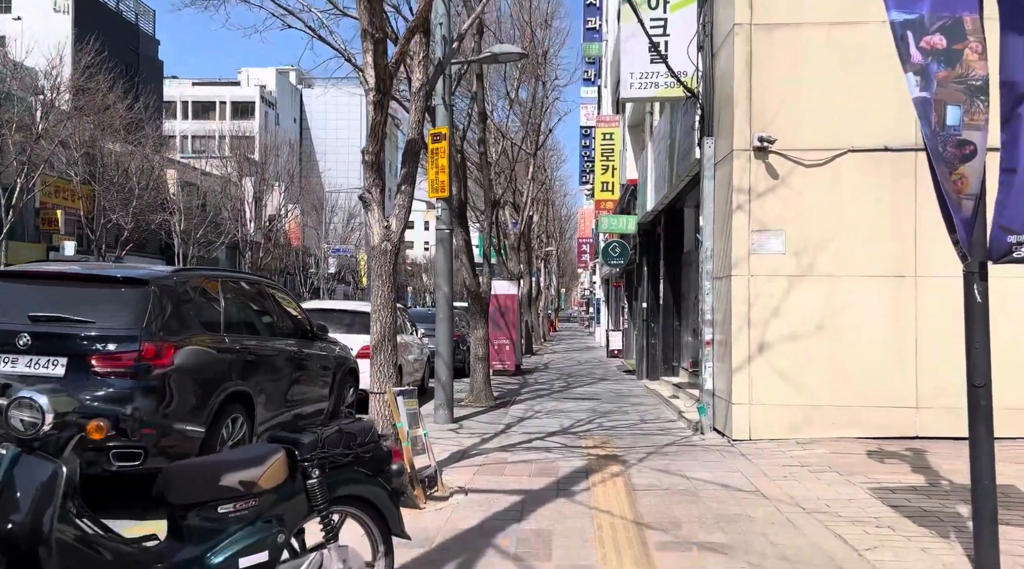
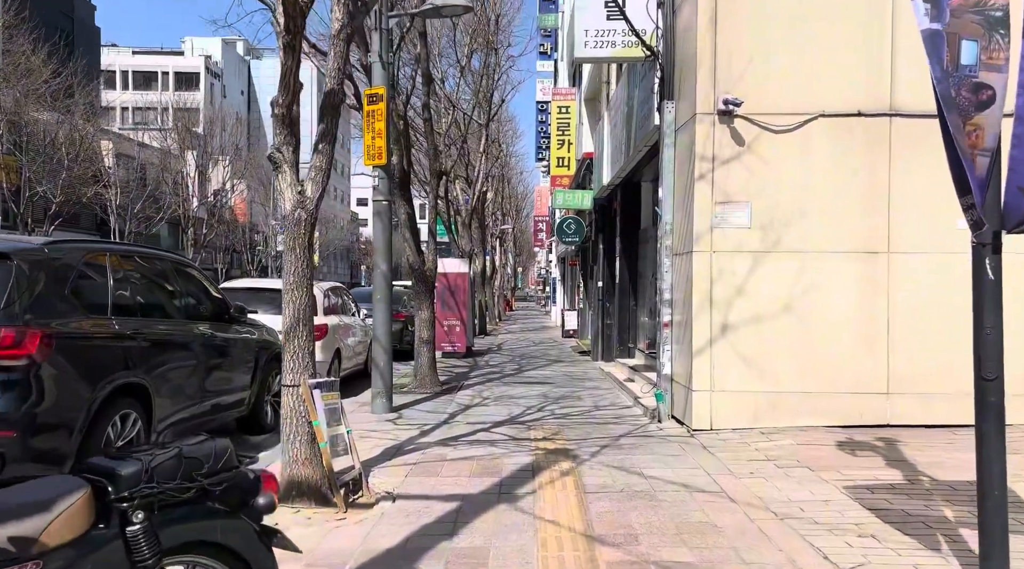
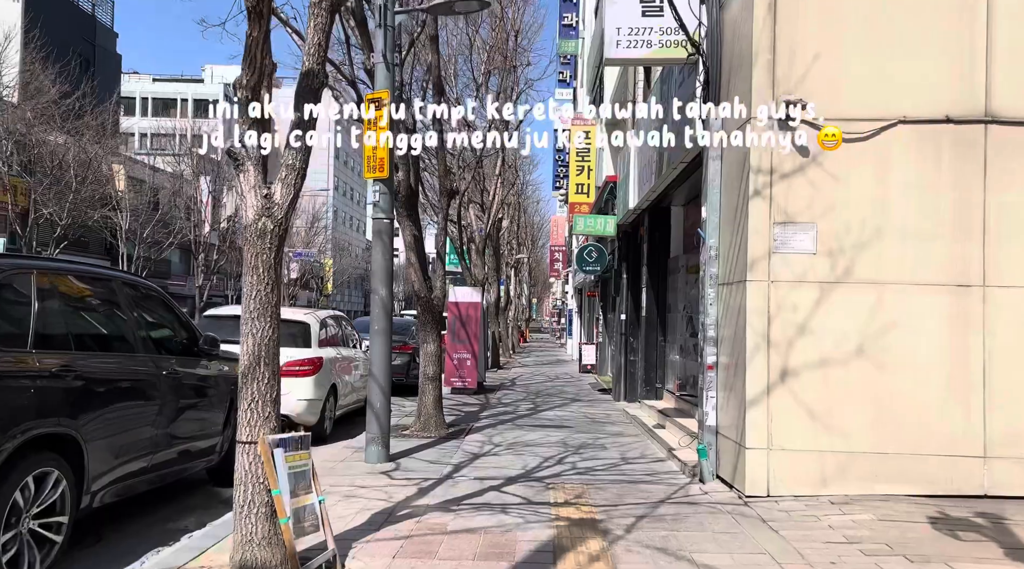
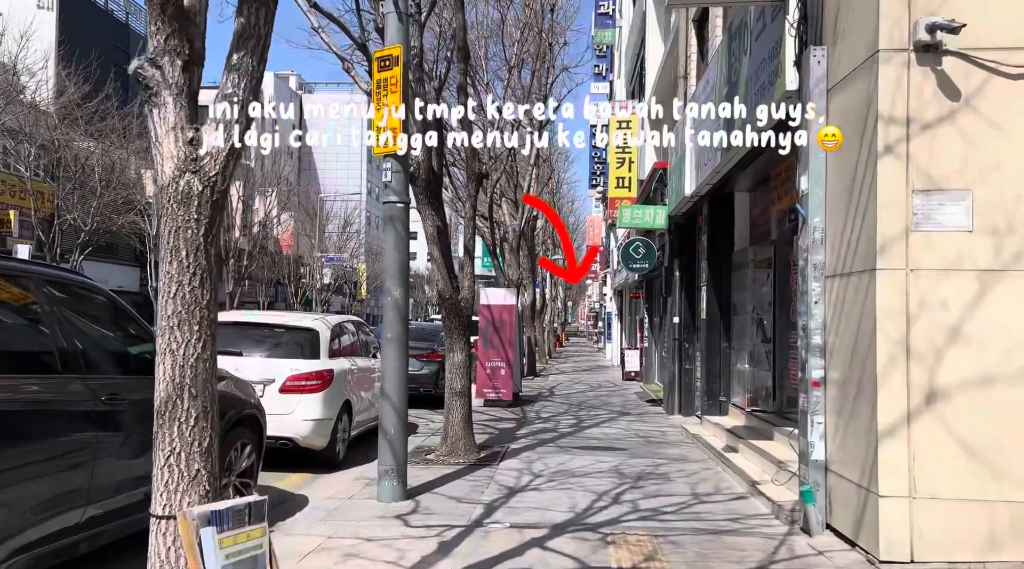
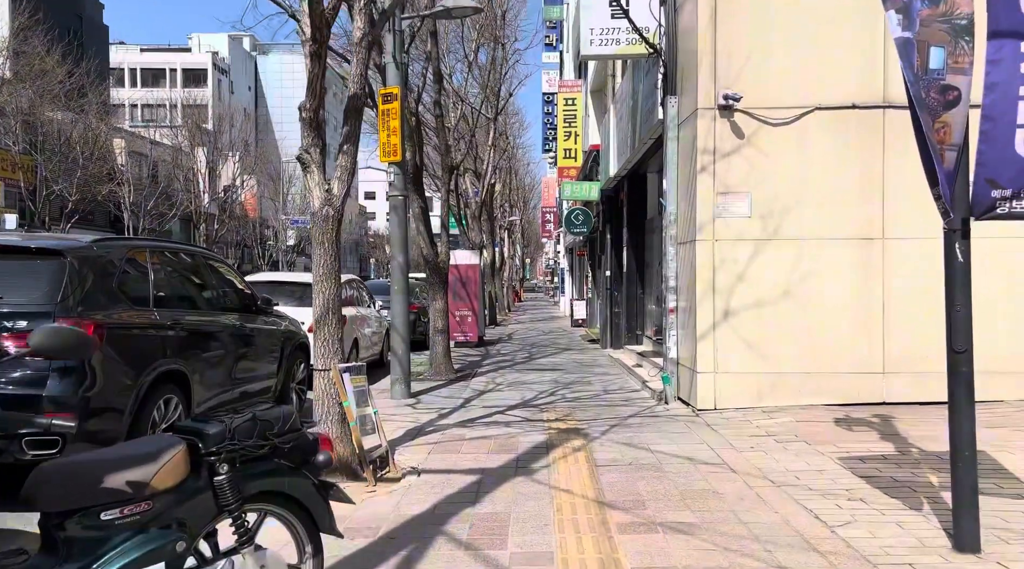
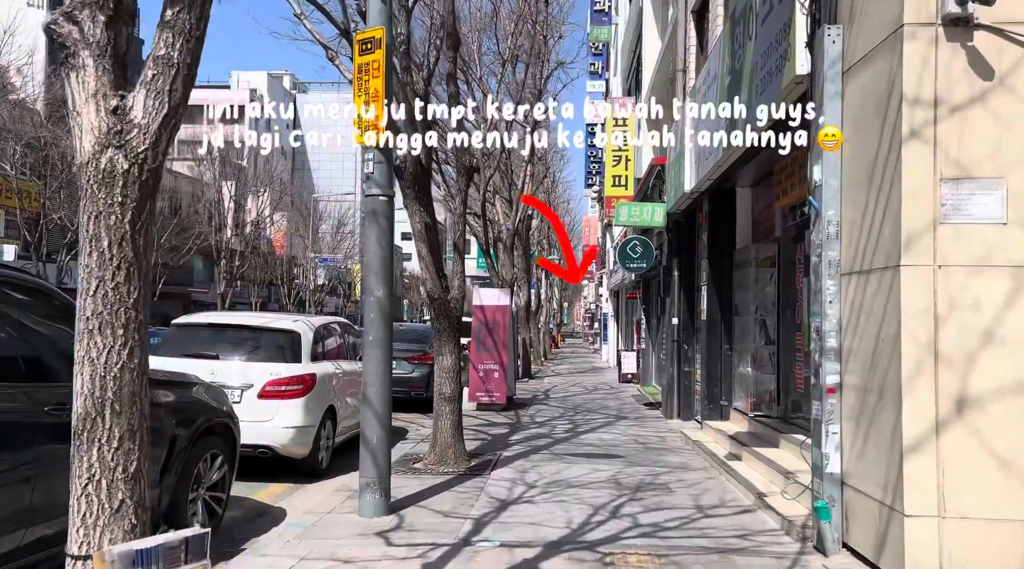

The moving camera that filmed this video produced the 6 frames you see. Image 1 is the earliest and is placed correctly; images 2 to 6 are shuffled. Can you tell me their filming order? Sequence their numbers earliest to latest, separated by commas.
5, 2, 3, 4, 6
